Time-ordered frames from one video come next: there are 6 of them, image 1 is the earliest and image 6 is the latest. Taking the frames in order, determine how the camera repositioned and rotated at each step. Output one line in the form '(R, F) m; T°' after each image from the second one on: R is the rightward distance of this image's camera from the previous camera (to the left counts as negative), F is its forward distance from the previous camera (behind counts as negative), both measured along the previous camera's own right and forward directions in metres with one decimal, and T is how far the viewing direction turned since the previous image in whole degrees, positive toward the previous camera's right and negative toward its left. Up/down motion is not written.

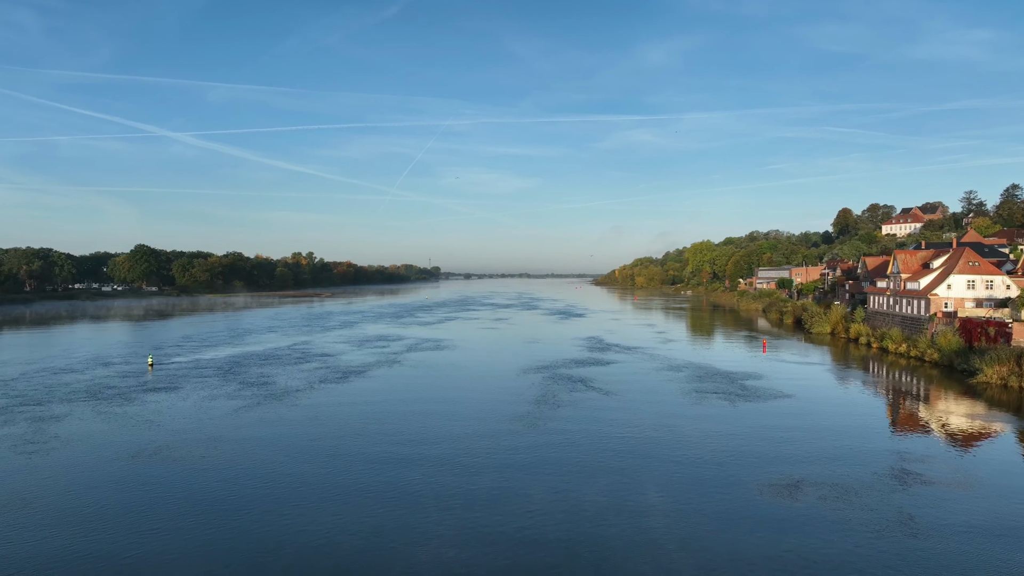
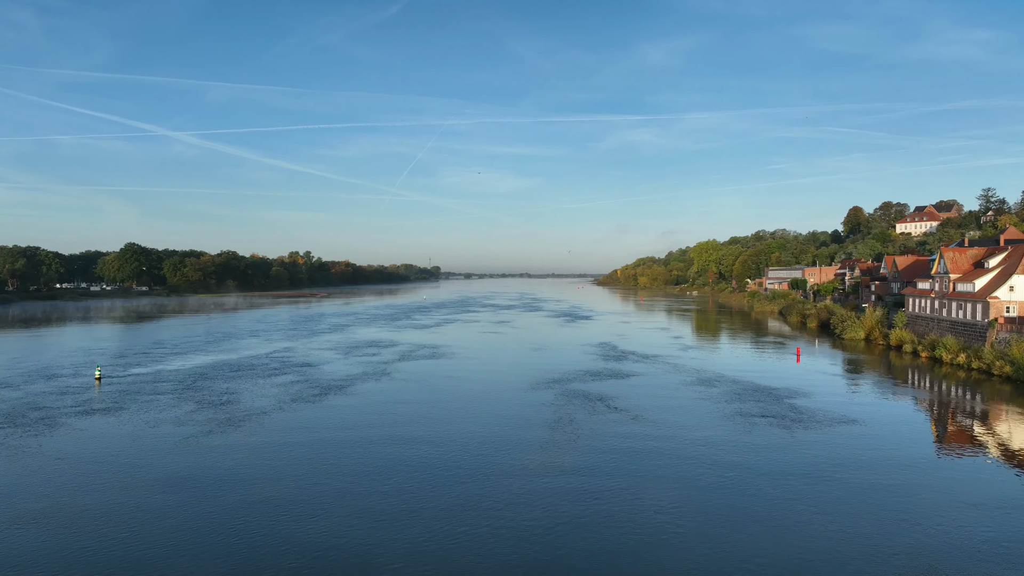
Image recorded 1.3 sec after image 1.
(-0.2, +3.3) m; 0°
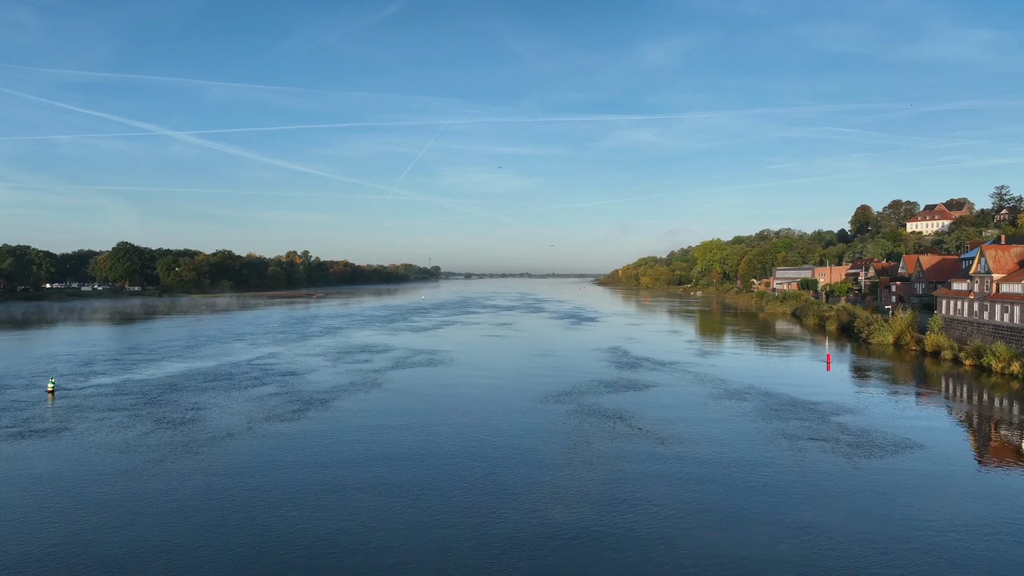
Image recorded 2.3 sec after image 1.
(-0.2, +2.4) m; 0°
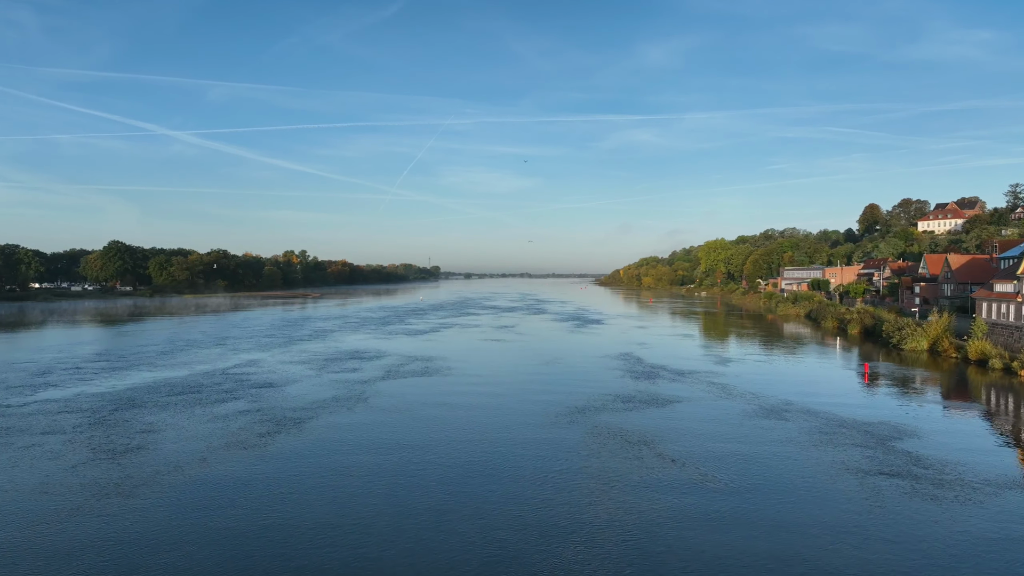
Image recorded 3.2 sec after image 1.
(-0.1, +2.5) m; 0°
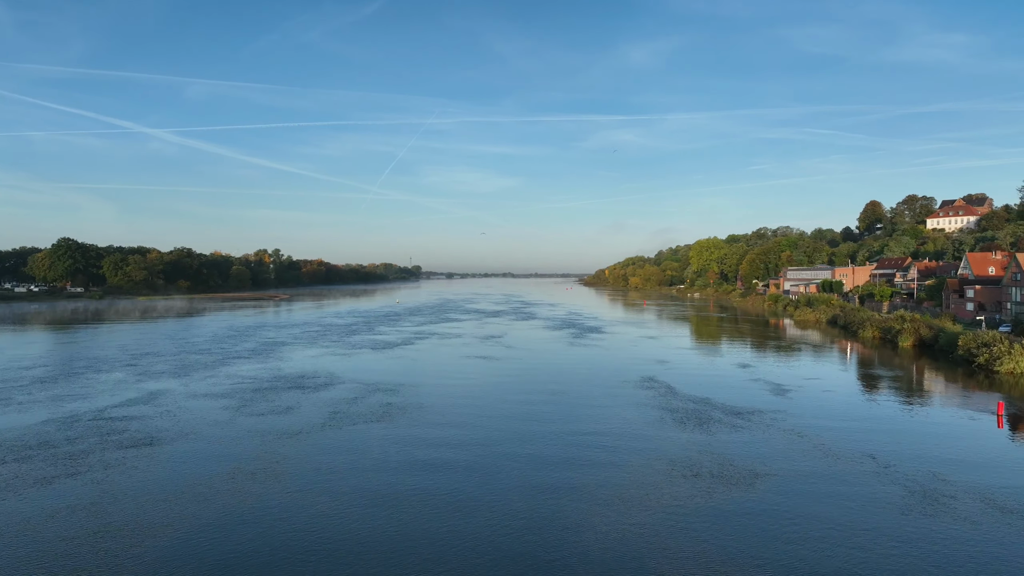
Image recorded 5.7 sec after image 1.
(-0.3, +6.8) m; +2°
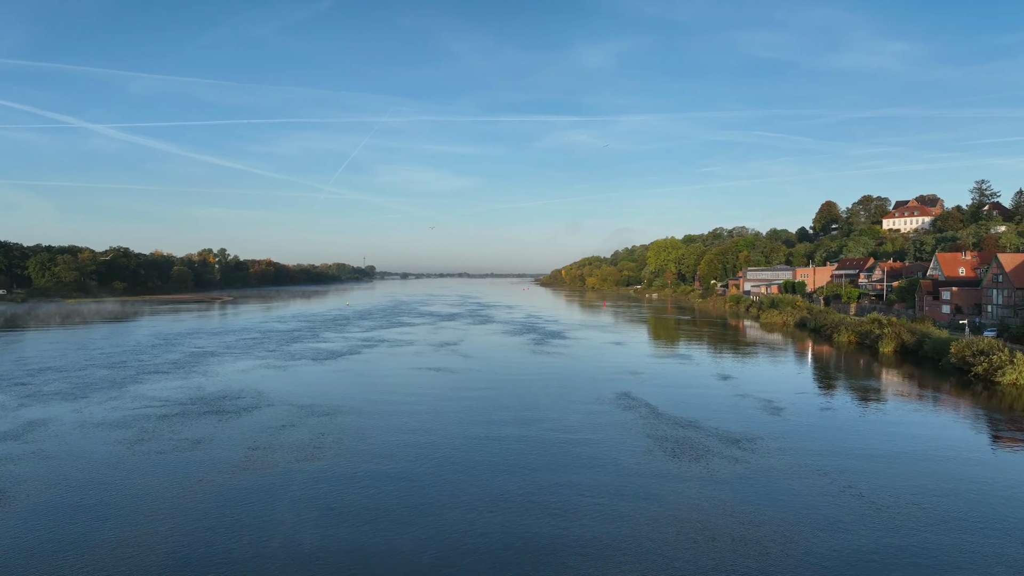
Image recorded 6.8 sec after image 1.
(-0.1, +3.0) m; +4°
